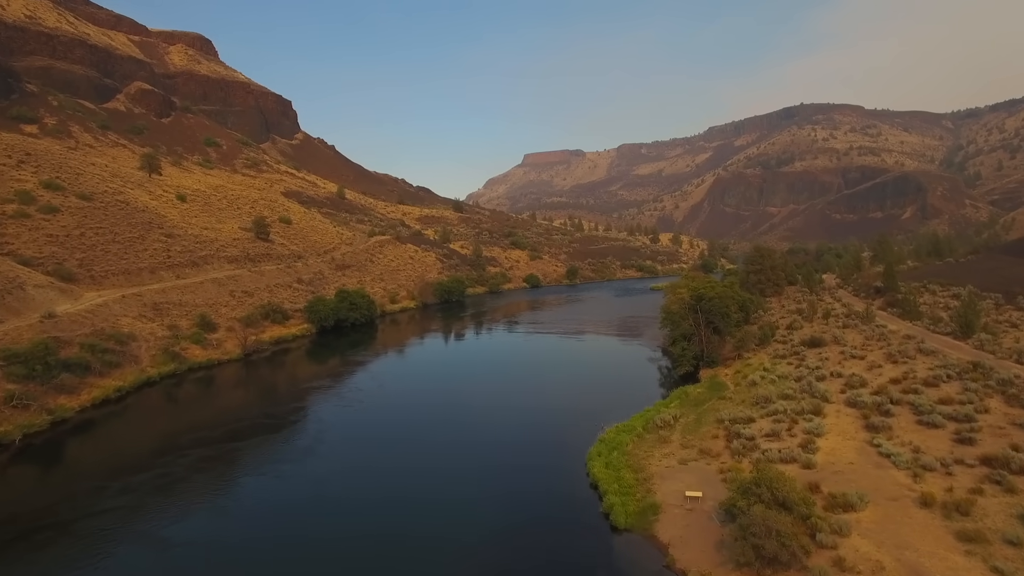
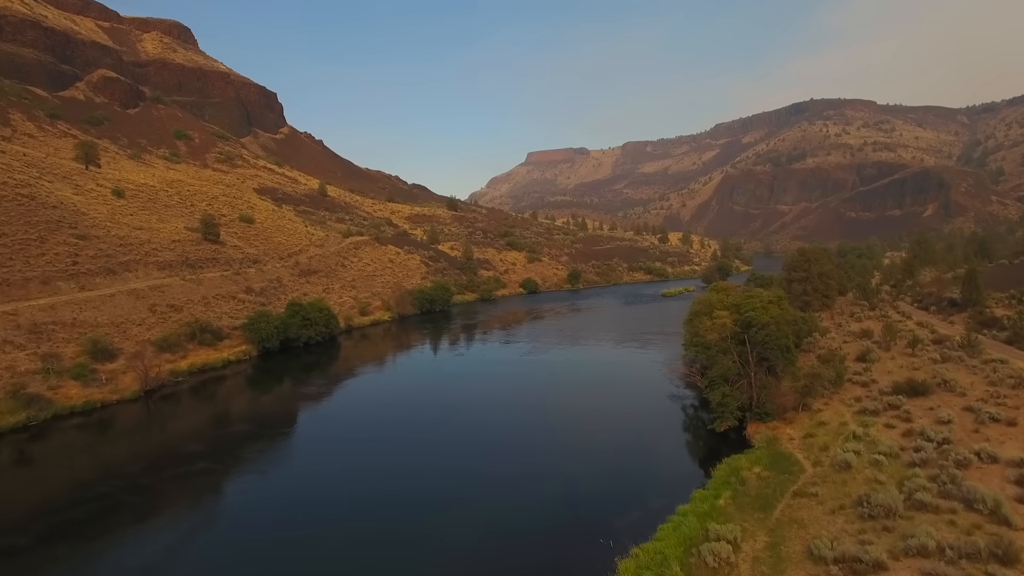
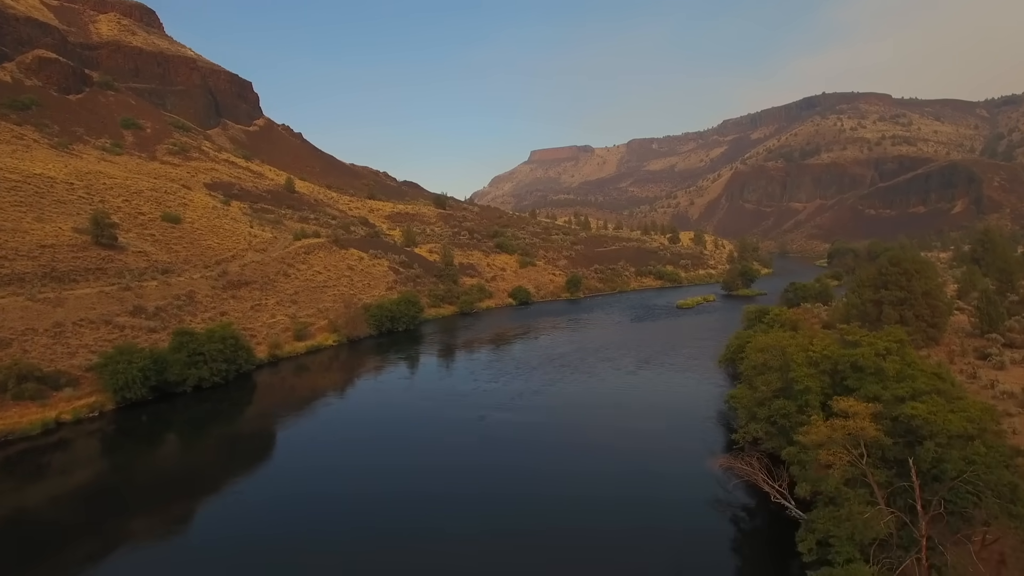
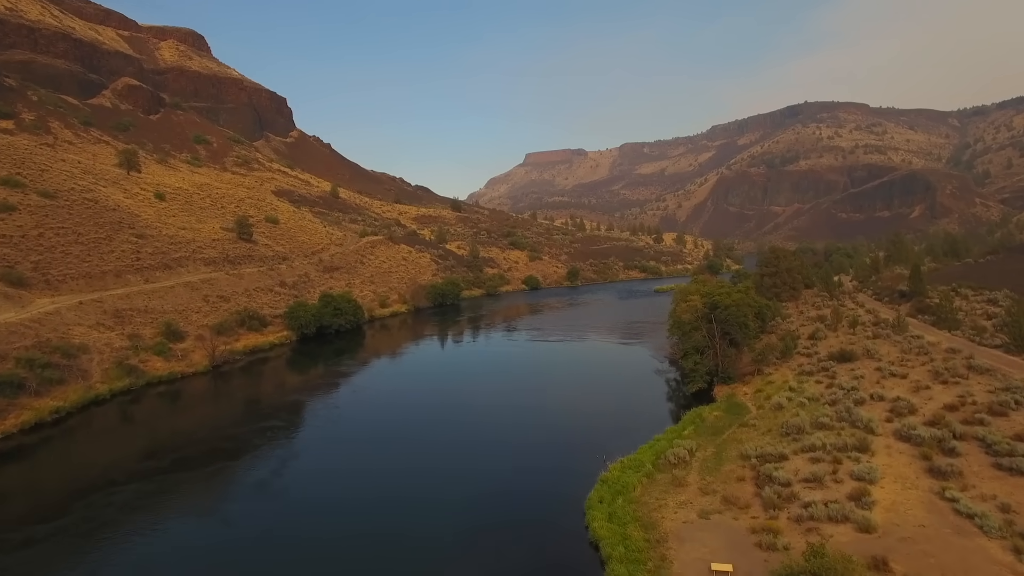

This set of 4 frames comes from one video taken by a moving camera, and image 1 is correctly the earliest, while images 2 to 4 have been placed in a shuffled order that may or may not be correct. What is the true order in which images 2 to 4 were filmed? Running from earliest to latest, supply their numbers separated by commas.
4, 2, 3
